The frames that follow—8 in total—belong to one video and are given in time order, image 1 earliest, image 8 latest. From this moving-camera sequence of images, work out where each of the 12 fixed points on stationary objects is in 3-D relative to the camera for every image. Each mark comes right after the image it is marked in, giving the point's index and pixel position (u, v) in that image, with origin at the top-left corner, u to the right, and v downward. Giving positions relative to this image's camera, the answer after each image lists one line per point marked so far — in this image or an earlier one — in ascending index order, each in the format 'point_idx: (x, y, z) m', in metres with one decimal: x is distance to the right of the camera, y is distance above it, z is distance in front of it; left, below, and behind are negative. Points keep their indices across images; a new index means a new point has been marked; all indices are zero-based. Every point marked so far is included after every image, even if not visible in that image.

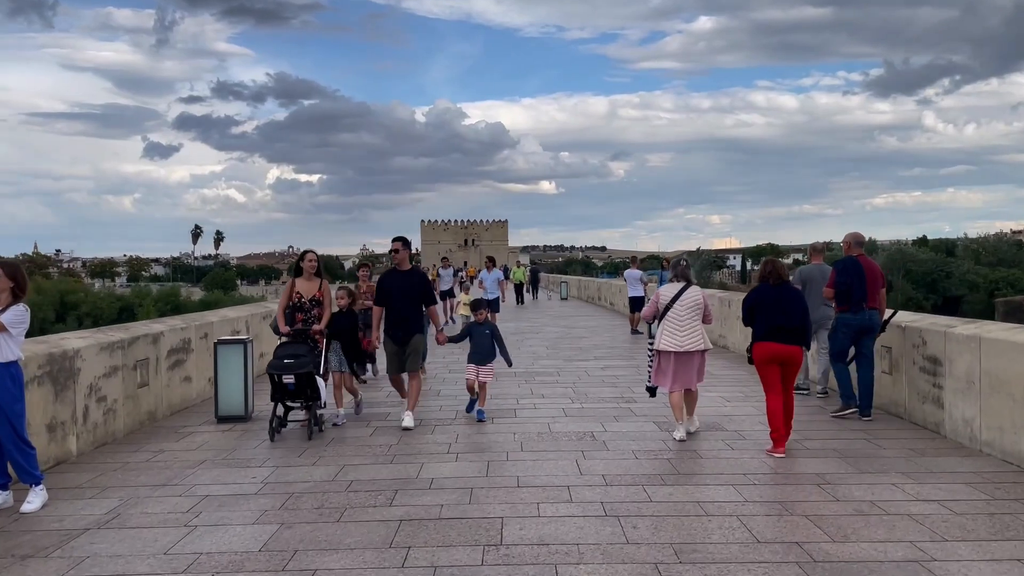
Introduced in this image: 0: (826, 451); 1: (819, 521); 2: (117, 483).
0: (+2.5, -1.3, +6.6) m
1: (+1.8, -1.3, +4.8) m
2: (-2.7, -1.4, +5.7) m
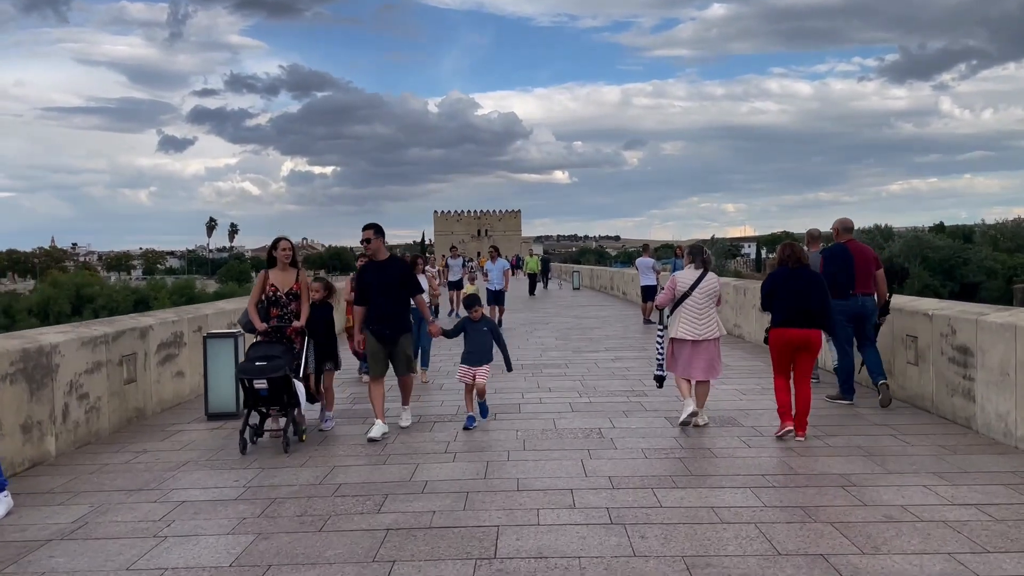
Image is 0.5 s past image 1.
0: (+2.5, -1.2, +6.2) m
1: (+1.8, -1.3, +4.3) m
2: (-2.8, -1.3, +5.4) m
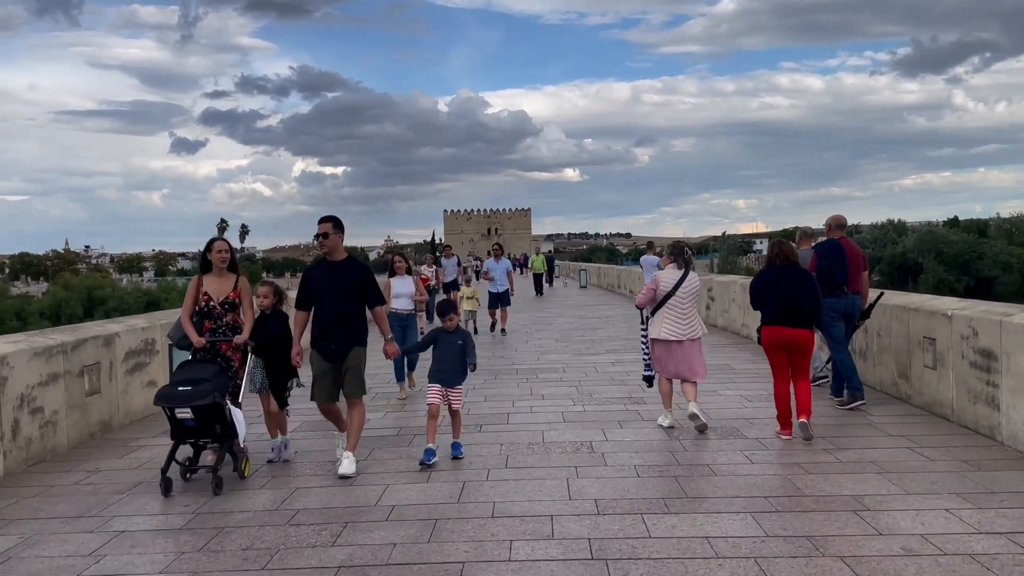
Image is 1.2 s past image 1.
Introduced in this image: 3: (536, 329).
0: (+2.4, -1.2, +5.6) m
1: (+1.6, -1.3, +3.8) m
2: (-2.9, -1.4, +4.9) m
3: (+0.5, -0.8, +16.0) m
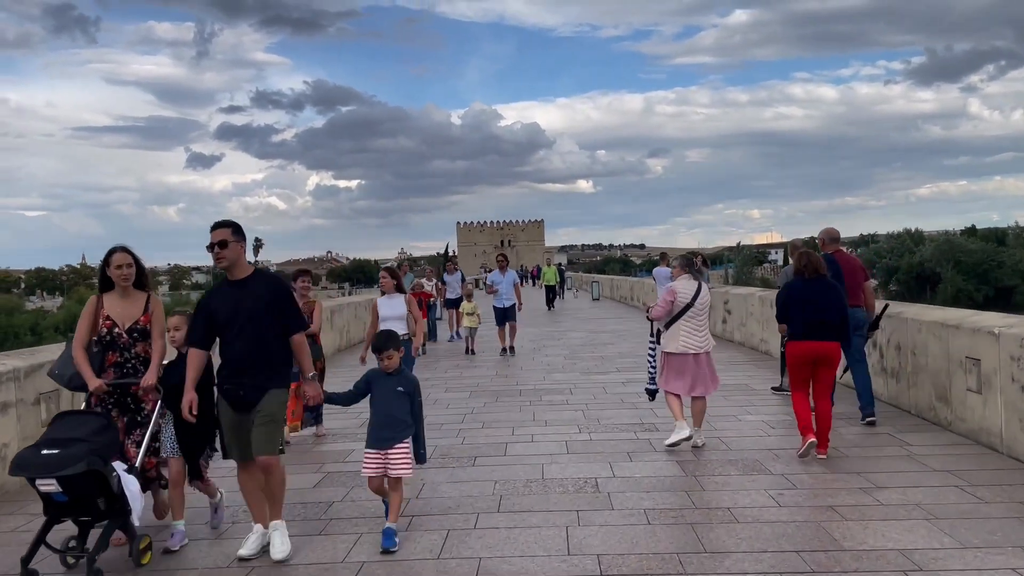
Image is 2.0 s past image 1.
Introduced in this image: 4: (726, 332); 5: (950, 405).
0: (+2.3, -1.3, +4.9) m
1: (+1.5, -1.4, +3.1) m
2: (-2.9, -1.5, +4.3) m
3: (+0.6, -1.1, +15.3) m
4: (+4.0, -0.8, +15.5) m
5: (+3.8, -1.0, +7.1) m
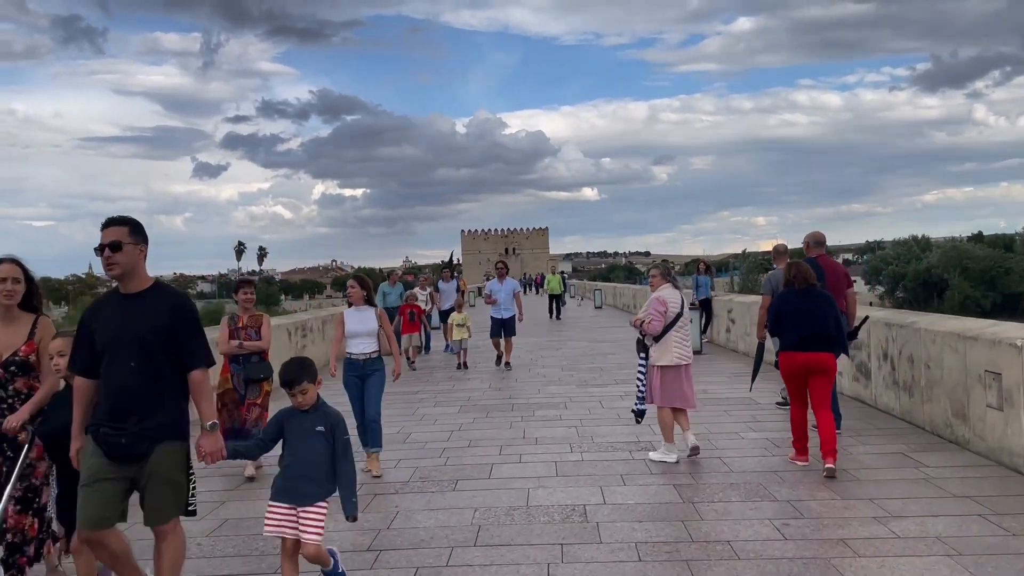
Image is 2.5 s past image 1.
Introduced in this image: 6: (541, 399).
0: (+2.2, -1.4, +4.4) m
1: (+1.4, -1.4, +2.6) m
2: (-3.1, -1.5, +3.8) m
3: (+0.5, -1.2, +14.9) m
4: (+3.9, -1.0, +15.0) m
5: (+3.7, -1.1, +6.6) m
6: (+0.3, -1.3, +9.8) m
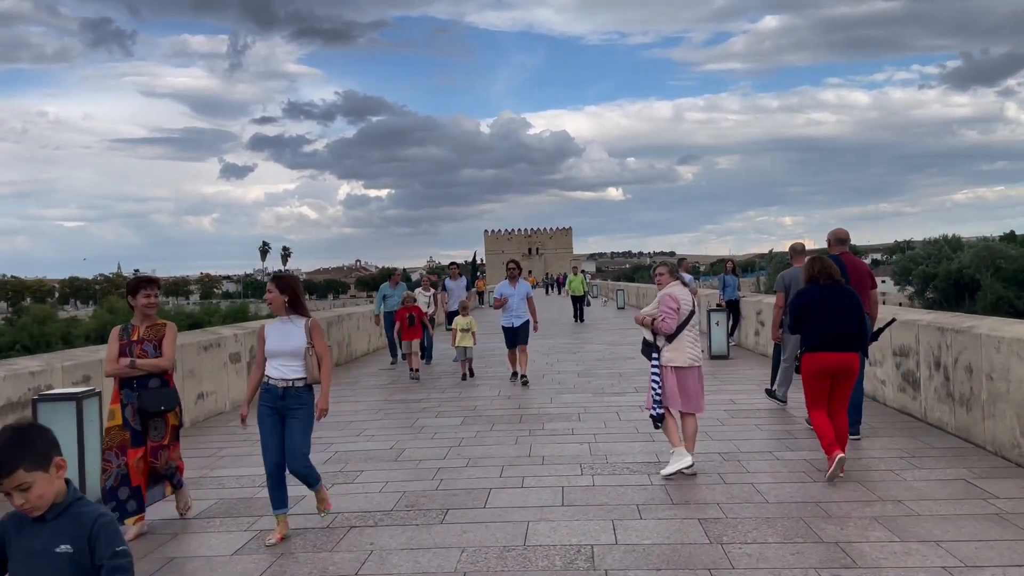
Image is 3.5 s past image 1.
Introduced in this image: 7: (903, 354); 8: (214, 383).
0: (+2.2, -1.4, +3.5) m
1: (+1.3, -1.4, +1.8) m
2: (-3.1, -1.5, +3.1) m
3: (+0.8, -1.2, +14.0) m
4: (+4.2, -1.0, +14.0) m
5: (+3.7, -1.1, +5.7) m
6: (+0.4, -1.3, +8.9) m
7: (+4.0, -0.7, +8.4) m
8: (-3.5, -1.1, +9.9) m
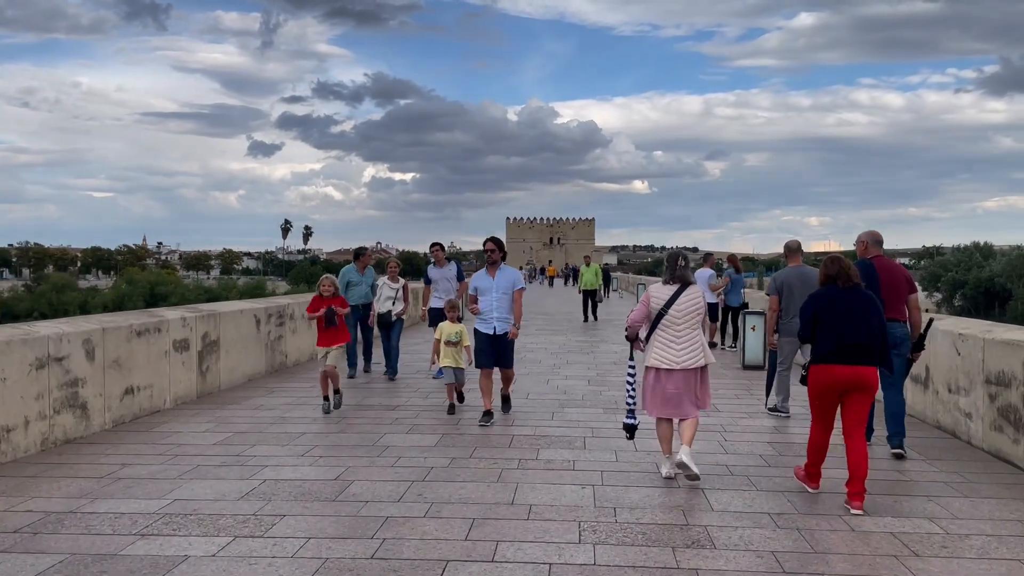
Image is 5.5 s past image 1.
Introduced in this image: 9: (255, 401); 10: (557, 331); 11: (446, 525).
0: (+1.9, -1.4, +1.8) m
1: (+1.0, -1.5, 0.0) m
2: (-3.4, -1.4, +1.5) m
3: (+0.8, -1.1, +12.3) m
4: (+4.3, -1.0, +12.2) m
5: (+3.5, -1.2, +3.9) m
6: (+0.4, -1.2, +7.2) m
7: (+3.9, -0.8, +6.6) m
8: (-3.6, -0.9, +8.2) m
9: (-2.8, -1.2, +8.8) m
10: (+1.0, -0.9, +18.1) m
11: (-0.4, -1.3, +4.6) m
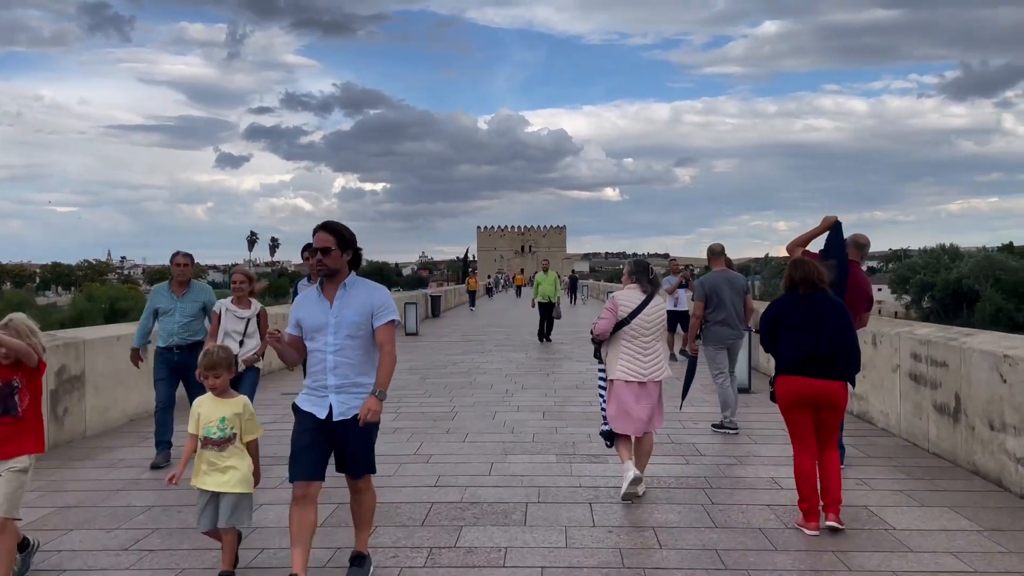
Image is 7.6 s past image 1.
0: (+1.6, -1.5, +0.1) m
1: (+0.7, -1.5, -1.7) m
2: (-3.7, -1.5, -0.4) m
3: (+0.1, -1.3, +10.6) m
4: (+3.6, -1.1, +10.6) m
5: (+3.1, -1.2, +2.3) m
6: (-0.2, -1.4, +5.5) m
7: (+3.4, -0.8, +5.0) m
8: (-4.2, -1.1, +6.4) m
9: (-3.3, -1.4, +7.0) m
10: (+0.1, -1.1, +16.4) m
11: (-0.8, -1.4, +2.8) m
